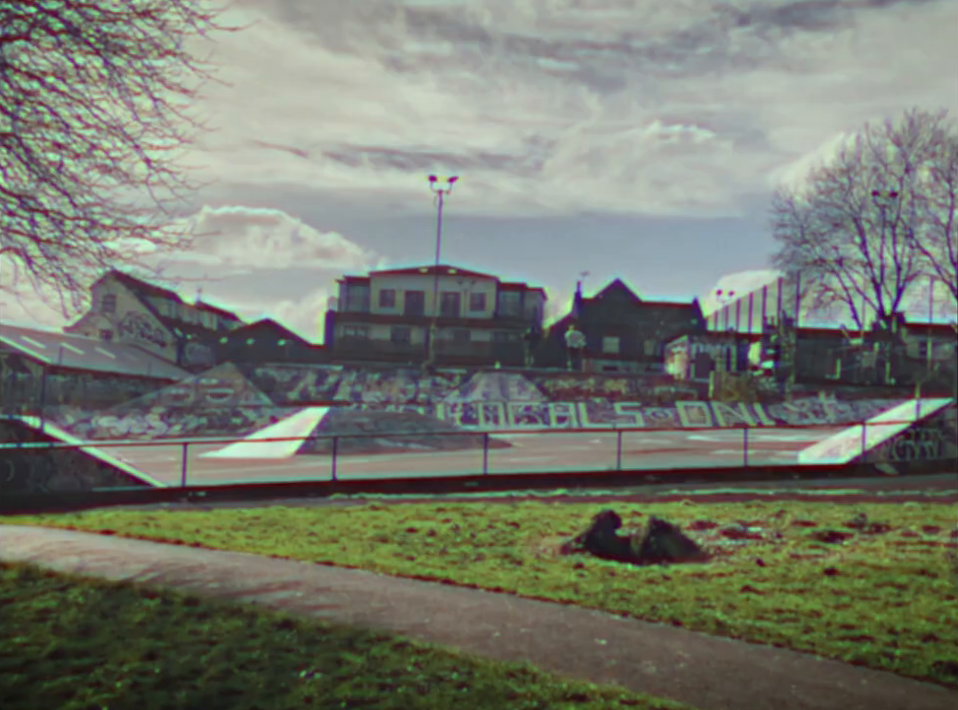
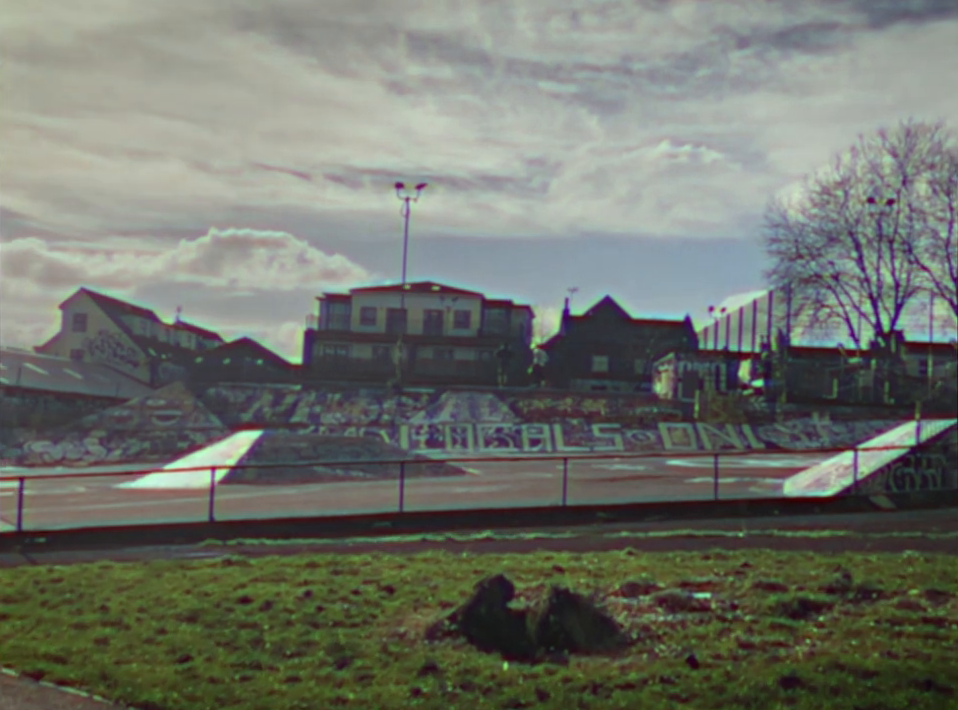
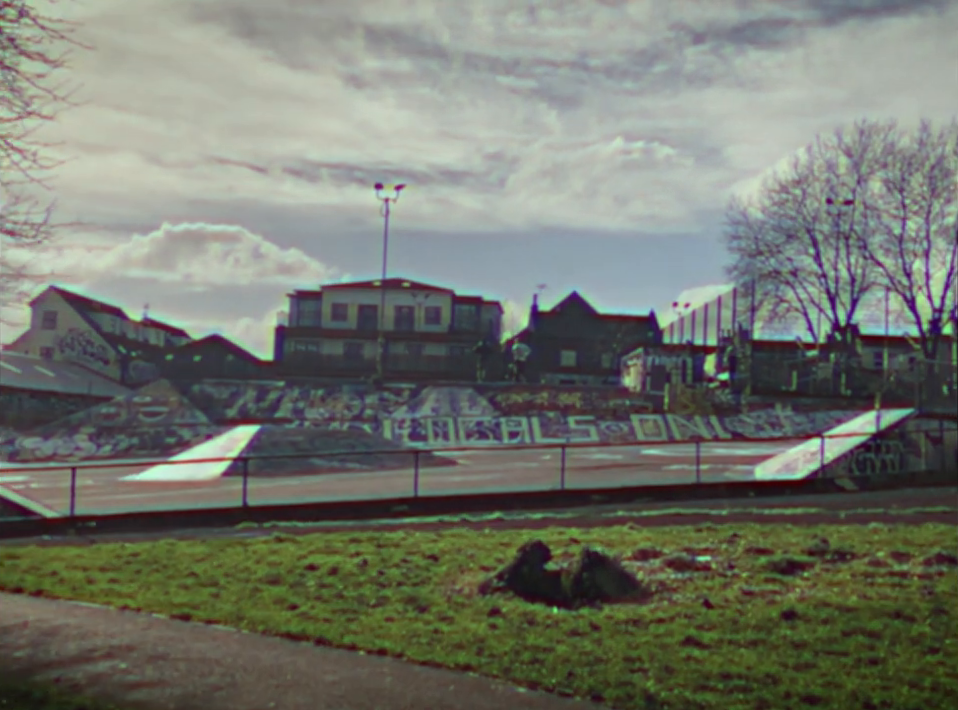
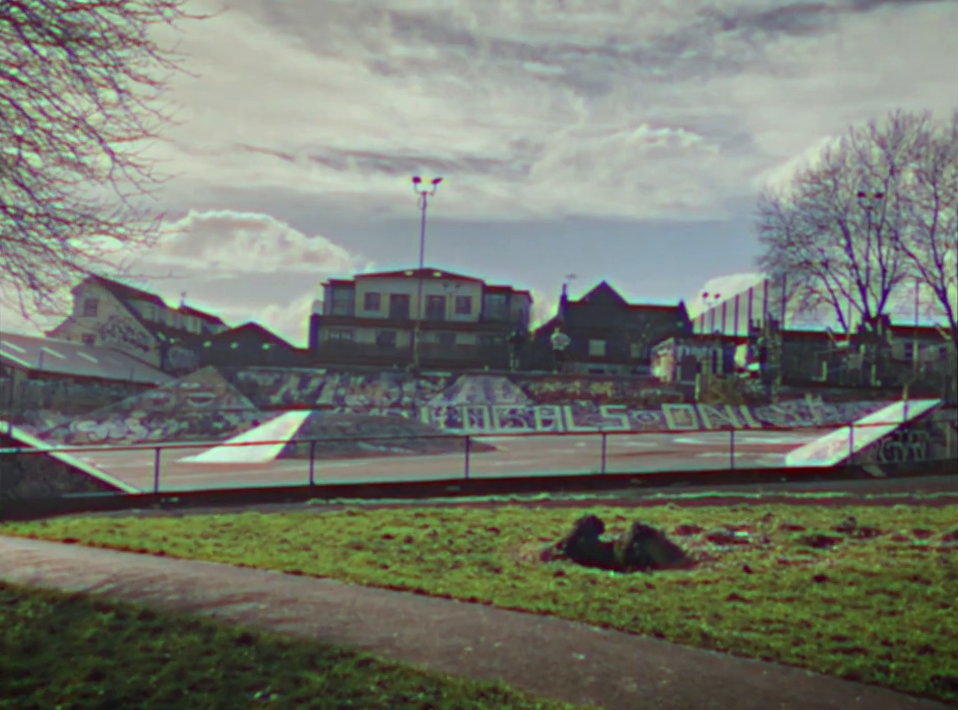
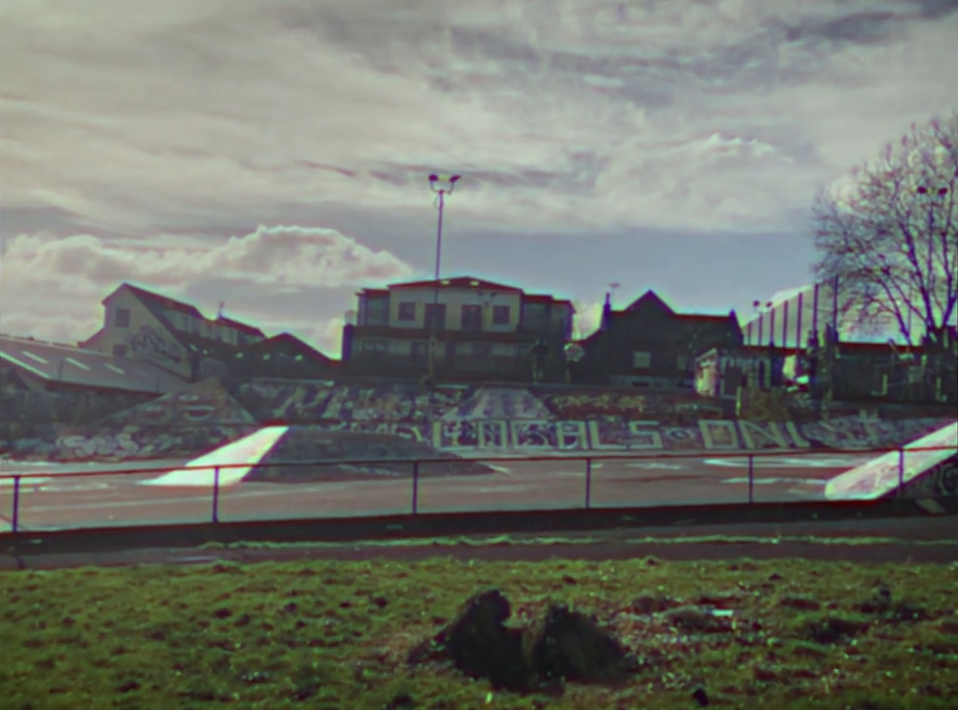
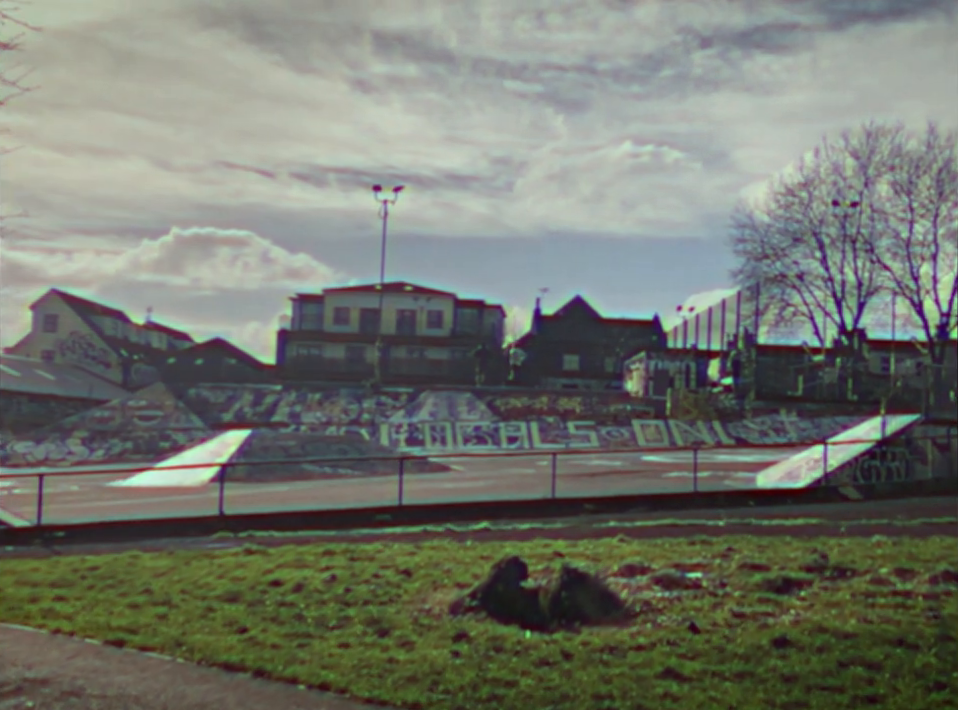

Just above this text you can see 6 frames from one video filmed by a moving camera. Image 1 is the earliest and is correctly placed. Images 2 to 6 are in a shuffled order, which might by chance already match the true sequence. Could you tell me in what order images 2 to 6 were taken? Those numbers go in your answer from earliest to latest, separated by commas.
4, 3, 6, 2, 5
